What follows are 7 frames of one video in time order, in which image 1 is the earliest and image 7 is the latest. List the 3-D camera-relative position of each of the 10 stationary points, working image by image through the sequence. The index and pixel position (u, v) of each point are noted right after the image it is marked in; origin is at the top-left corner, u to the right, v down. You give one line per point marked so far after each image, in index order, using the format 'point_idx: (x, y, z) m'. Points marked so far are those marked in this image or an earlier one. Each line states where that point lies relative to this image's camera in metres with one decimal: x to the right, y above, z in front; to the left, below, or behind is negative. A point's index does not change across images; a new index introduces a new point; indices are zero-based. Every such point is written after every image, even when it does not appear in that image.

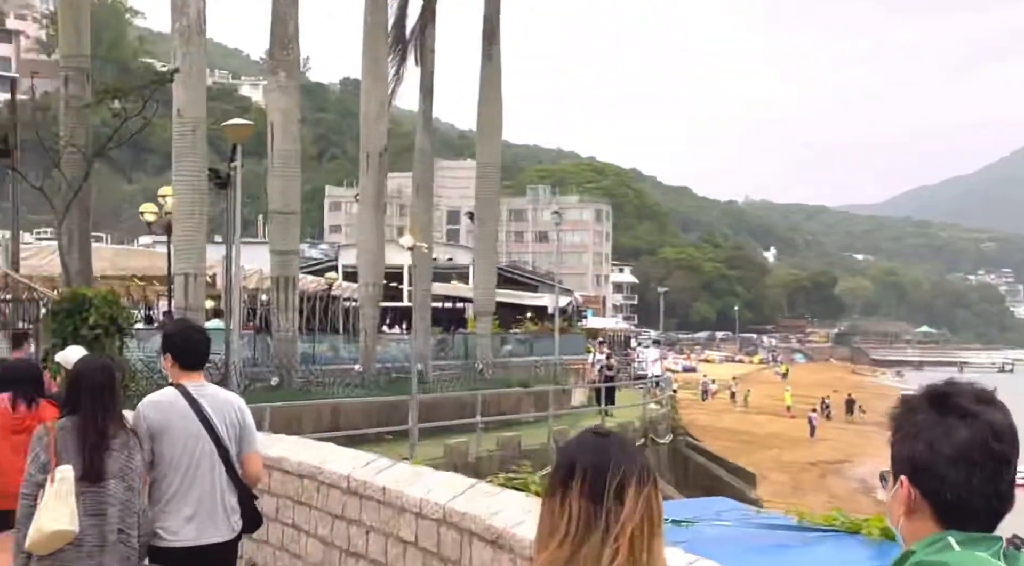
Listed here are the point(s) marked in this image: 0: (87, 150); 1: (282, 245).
0: (-5.6, +1.8, +17.0) m
1: (-3.6, +0.6, +20.1) m
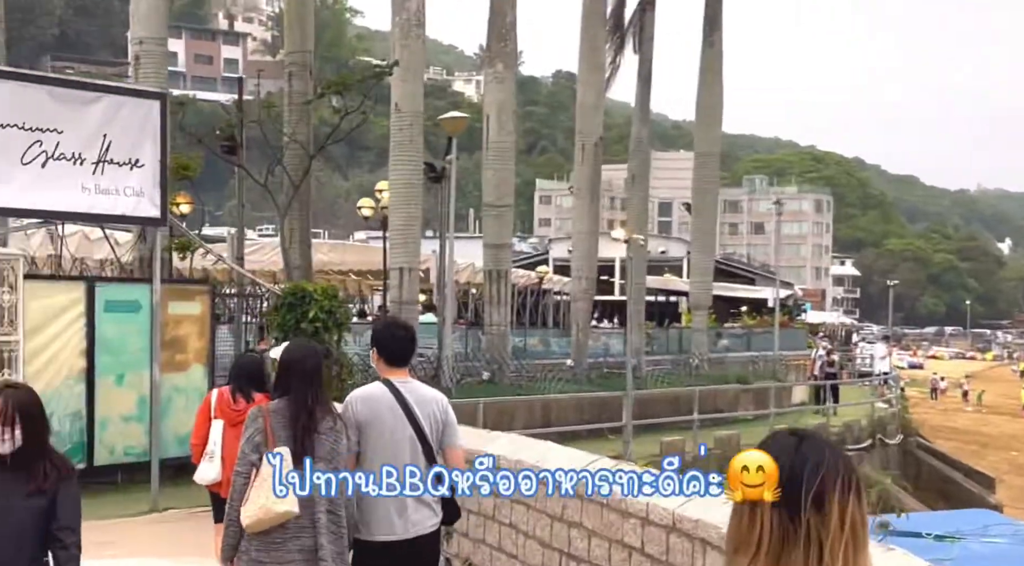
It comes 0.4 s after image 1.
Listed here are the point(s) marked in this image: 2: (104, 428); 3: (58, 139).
0: (-2.7, +1.9, +17.2) m
1: (-0.3, +0.7, +19.9) m
2: (-3.7, -1.3, +12.7) m
3: (-3.7, +1.2, +10.5) m
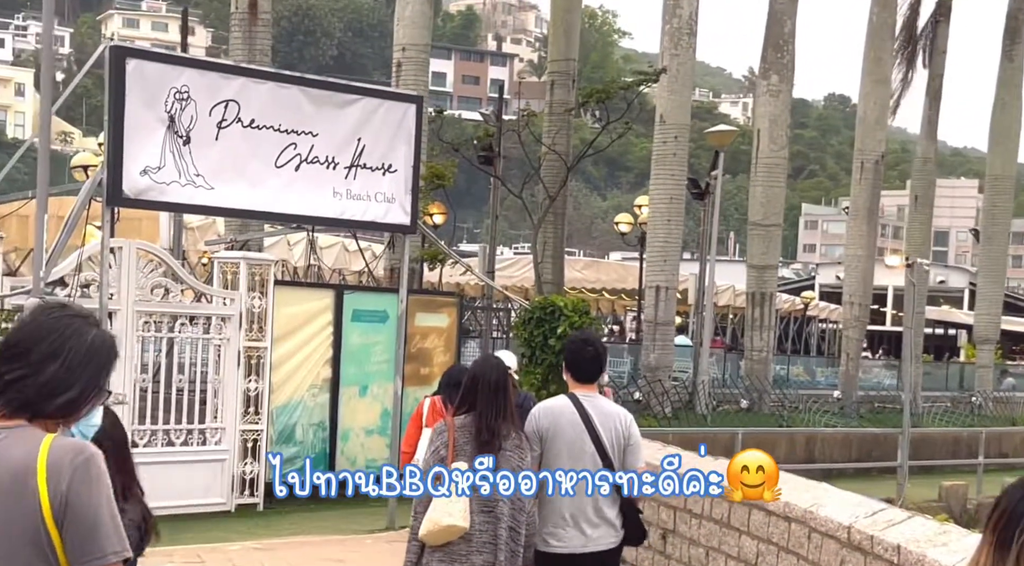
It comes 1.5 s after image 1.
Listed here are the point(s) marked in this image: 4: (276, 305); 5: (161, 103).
0: (+0.7, +1.6, +16.6) m
1: (+3.6, +0.4, +18.7) m
2: (-1.2, -1.4, +12.3) m
3: (-1.6, +1.1, +10.2) m
4: (-2.1, -0.2, +11.7) m
5: (-2.6, +1.3, +9.4) m
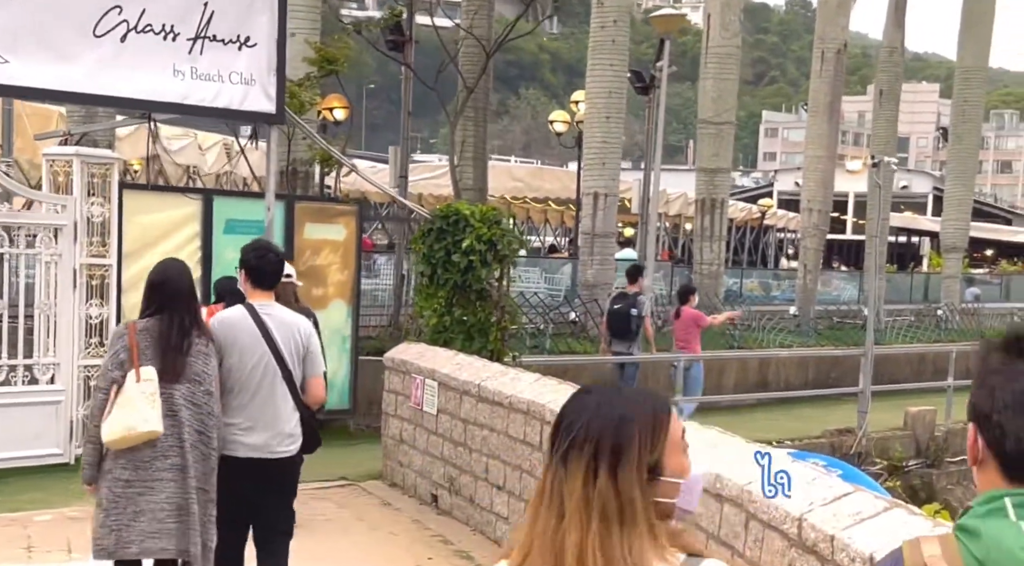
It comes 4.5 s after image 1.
0: (-0.3, +2.7, +14.6) m
1: (+2.6, +1.6, +16.9) m
2: (-2.0, -0.7, +10.5) m
3: (-2.3, +1.8, +8.2) m
4: (-2.9, +0.5, +9.7) m
5: (-3.3, +1.9, +7.4) m
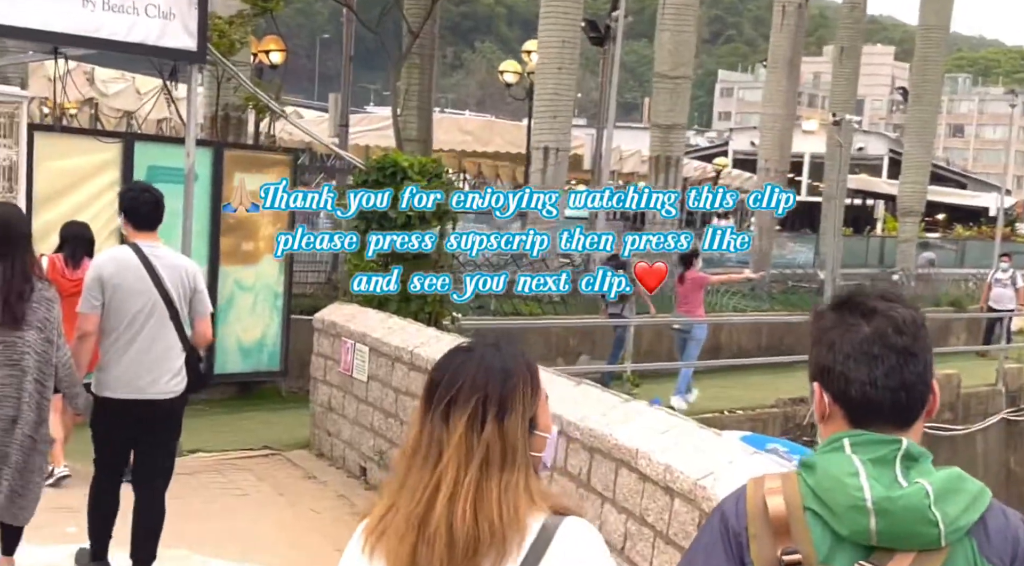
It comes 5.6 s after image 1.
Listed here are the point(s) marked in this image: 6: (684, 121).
0: (-0.8, +3.2, +13.9) m
1: (+2.0, +2.1, +16.3) m
2: (-2.5, -0.3, +9.8) m
3: (-2.7, +2.0, +7.4) m
4: (-3.3, +0.9, +9.0) m
5: (-3.6, +2.2, +6.6) m
6: (+2.2, +2.0, +16.2) m
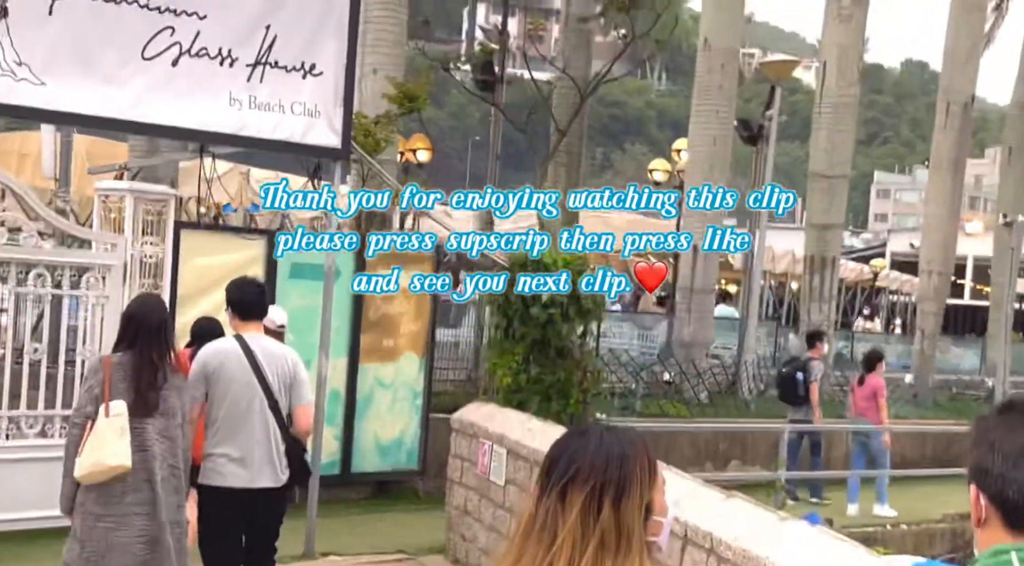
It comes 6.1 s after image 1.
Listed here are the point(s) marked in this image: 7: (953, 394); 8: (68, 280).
0: (+0.8, +2.1, +13.8) m
1: (+3.8, +0.8, +15.7) m
2: (-1.4, -1.0, +9.7) m
3: (-1.8, +1.5, +7.5) m
4: (-2.3, +0.2, +9.0) m
5: (-2.8, +1.7, +6.8) m
6: (+4.0, +0.8, +15.6) m
7: (+6.1, -1.5, +17.7) m
8: (-2.9, 0.0, +8.5) m
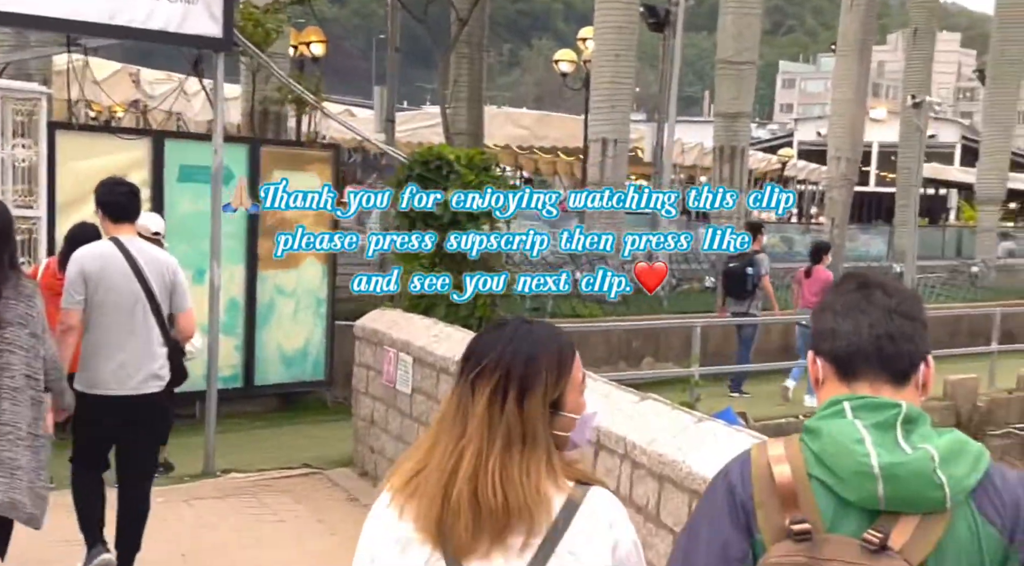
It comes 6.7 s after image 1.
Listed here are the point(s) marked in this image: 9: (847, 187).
0: (-0.3, +3.2, +13.2) m
1: (+2.6, +2.2, +15.5) m
2: (-2.0, -0.3, +9.2) m
3: (-2.4, +2.0, +6.8) m
4: (-3.0, +0.8, +8.4) m
5: (-3.4, +2.1, +6.0) m
6: (+2.9, +2.1, +15.4) m
7: (+4.9, +0.1, +17.7) m
8: (-3.5, +0.6, +7.8) m
9: (+4.6, +1.3, +17.7) m
